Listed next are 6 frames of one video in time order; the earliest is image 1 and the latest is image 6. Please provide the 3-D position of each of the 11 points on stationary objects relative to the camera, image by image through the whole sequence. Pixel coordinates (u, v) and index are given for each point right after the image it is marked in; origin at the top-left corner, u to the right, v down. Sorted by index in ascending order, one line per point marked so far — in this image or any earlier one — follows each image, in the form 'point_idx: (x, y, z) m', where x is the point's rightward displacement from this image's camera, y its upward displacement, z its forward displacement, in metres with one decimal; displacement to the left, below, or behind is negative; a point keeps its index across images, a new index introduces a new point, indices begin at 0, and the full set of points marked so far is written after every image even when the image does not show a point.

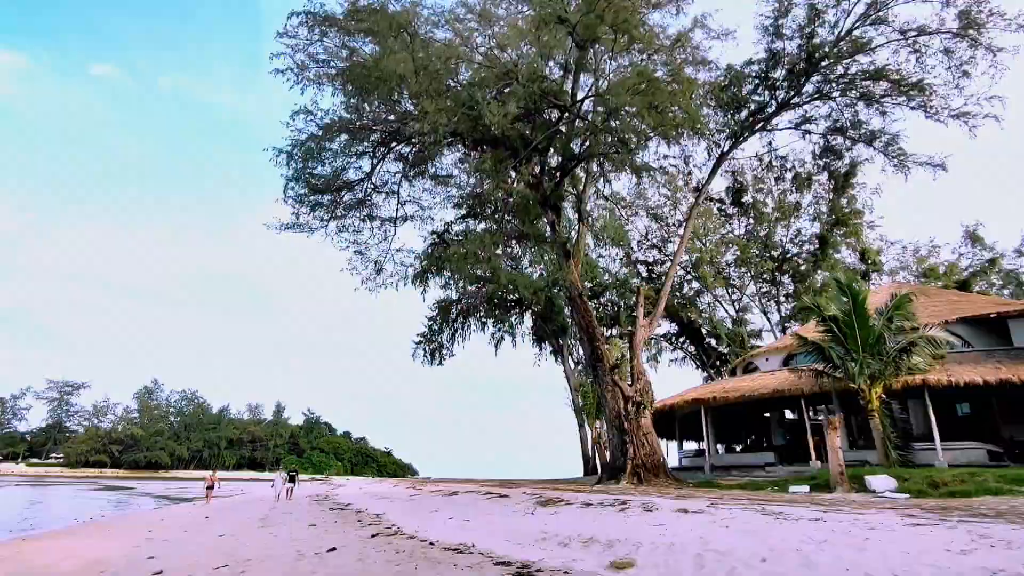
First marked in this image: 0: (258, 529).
0: (-4.4, -4.3, +11.0) m
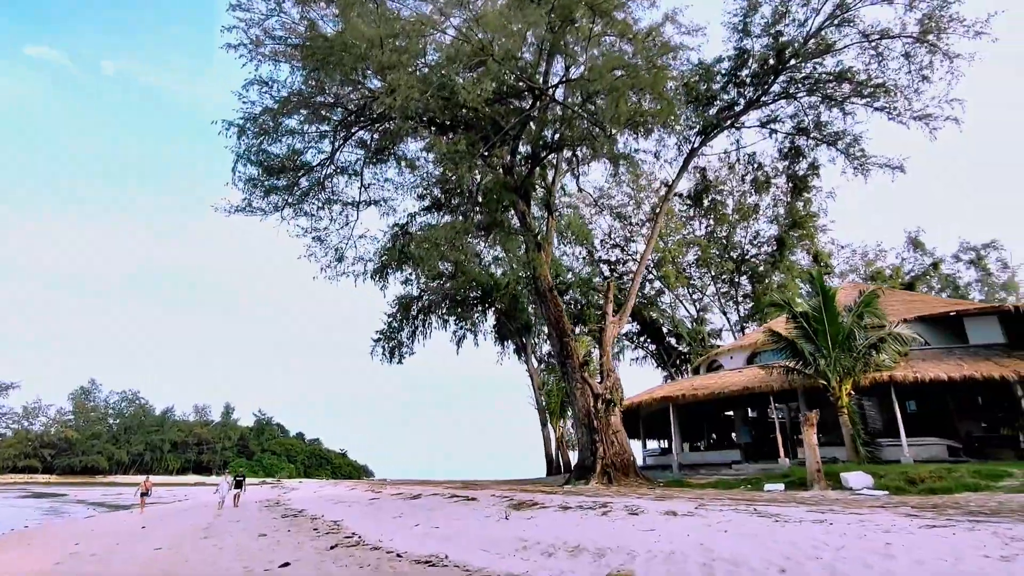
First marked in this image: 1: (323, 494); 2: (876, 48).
0: (-5.0, -4.2, +10.2) m
1: (-5.6, -6.2, +18.4) m
2: (+9.6, +6.3, +16.0) m
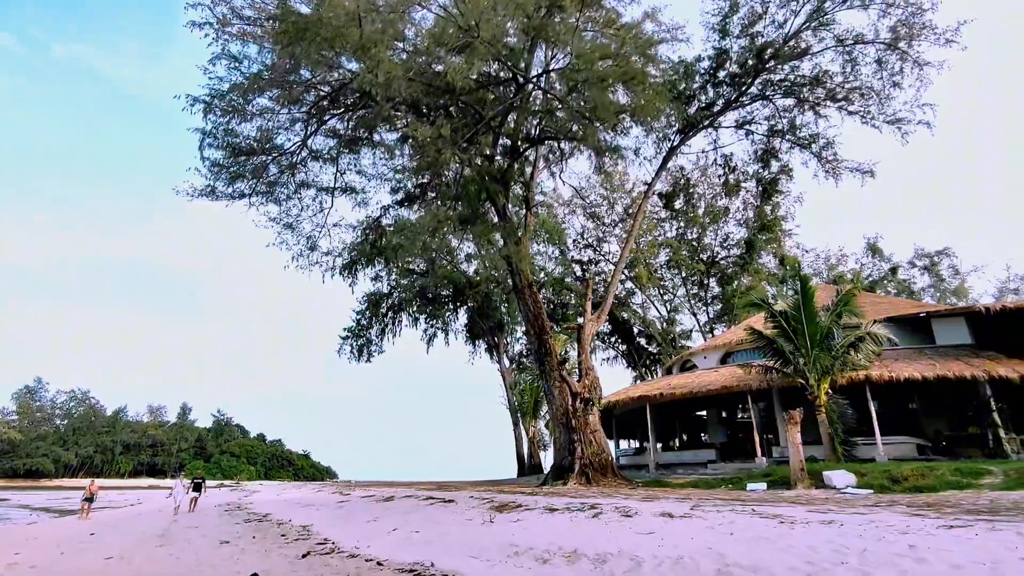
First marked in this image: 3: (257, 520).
0: (-5.4, -4.1, +9.7) m
1: (-6.5, -6.1, +17.8) m
2: (+9.0, +6.2, +16.3) m
3: (-5.0, -4.6, +12.1) m
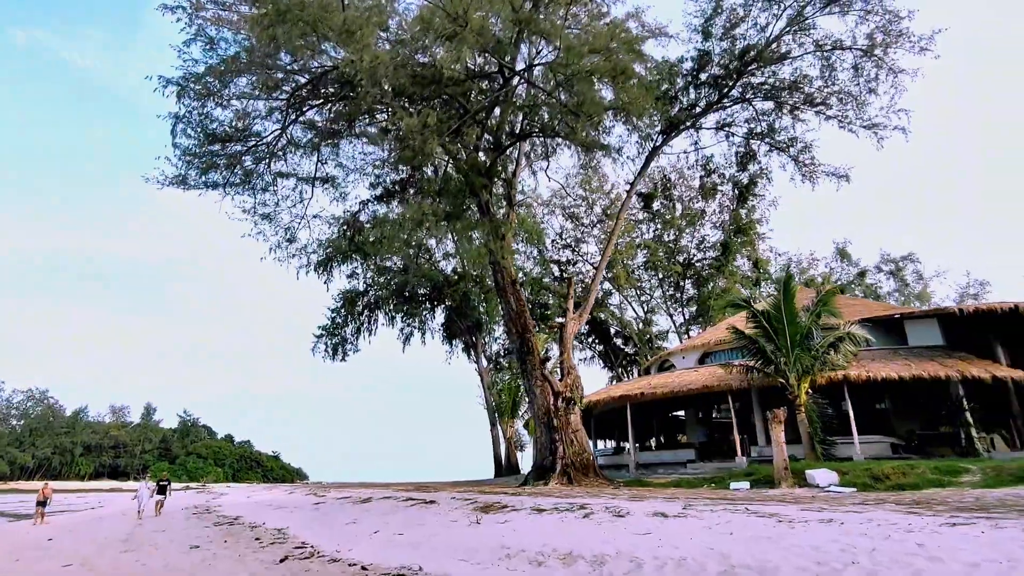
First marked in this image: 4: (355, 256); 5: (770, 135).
0: (-5.7, -4.0, +9.3) m
1: (-7.2, -6.0, +17.3) m
2: (+8.5, +6.2, +16.5) m
3: (-5.4, -4.5, +11.7) m
4: (-4.5, +1.0, +18.0) m
5: (+7.5, +4.5, +17.9) m
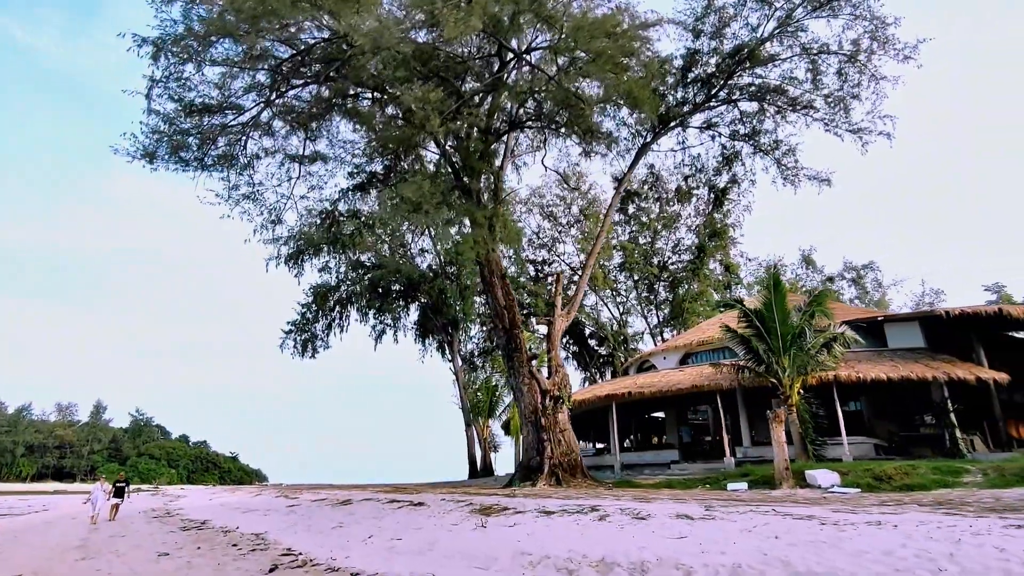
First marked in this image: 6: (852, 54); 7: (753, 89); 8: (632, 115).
0: (-5.9, -3.8, +8.6) m
1: (-7.9, -5.8, +16.5) m
2: (+8.0, +6.1, +16.7) m
3: (-5.8, -4.3, +11.0) m
4: (-5.2, +1.1, +17.3) m
5: (+6.9, +4.4, +17.9) m
6: (+9.2, +6.4, +16.7) m
7: (+6.5, +5.5, +17.0) m
8: (+2.8, +4.3, +15.6) m
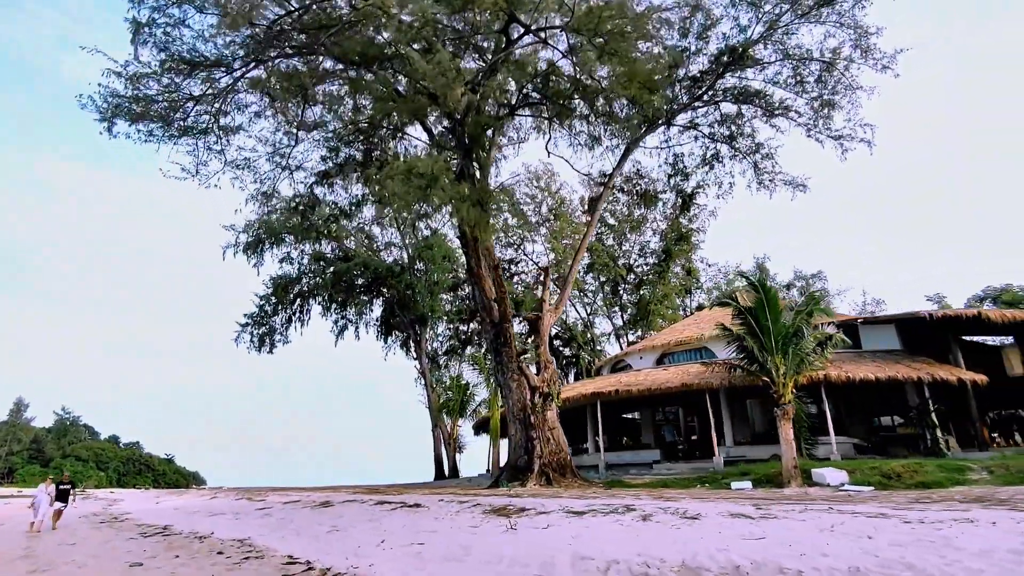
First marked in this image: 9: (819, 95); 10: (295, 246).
0: (-6.0, -3.5, +7.6) m
1: (-8.7, -5.5, +15.3) m
2: (+7.4, +6.0, +16.9) m
3: (-6.1, -4.0, +10.1) m
4: (-5.9, +1.4, +16.4) m
5: (+6.2, +4.3, +18.1) m
6: (+8.6, +6.2, +17.1) m
7: (+5.9, +5.4, +17.1) m
8: (+2.3, +4.3, +15.4) m
9: (+8.2, +5.3, +17.3) m
10: (-6.8, +1.1, +18.8) m
